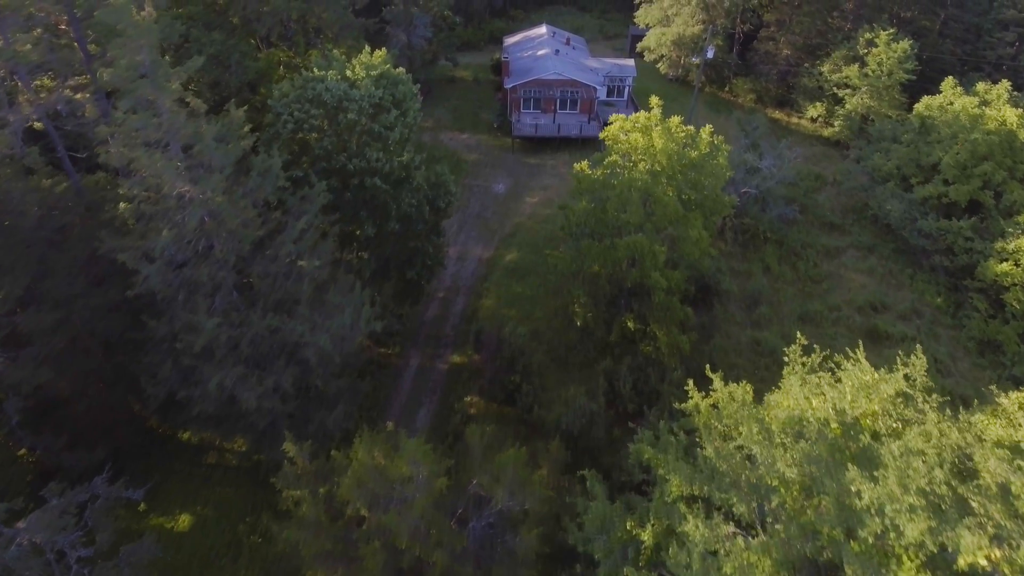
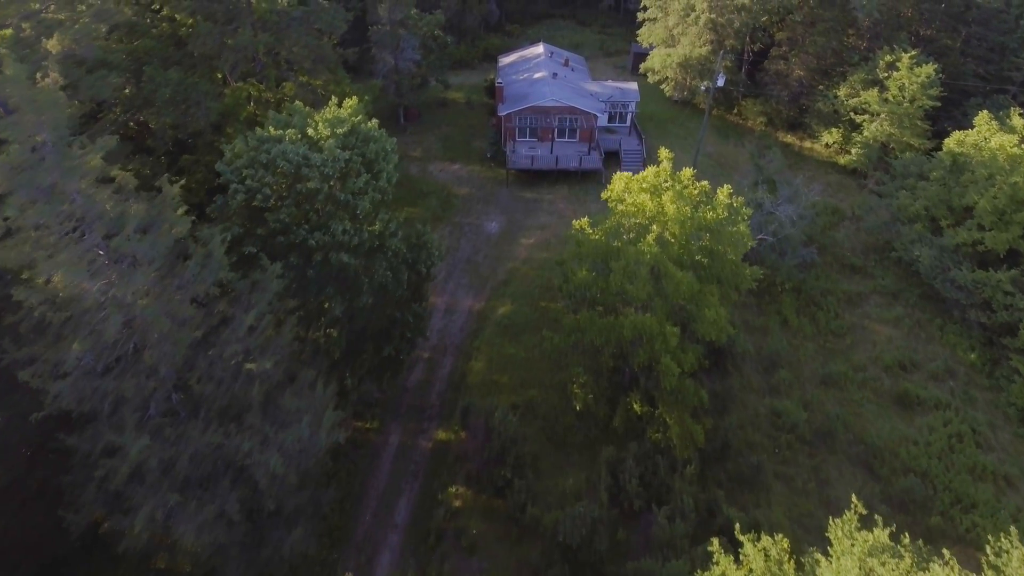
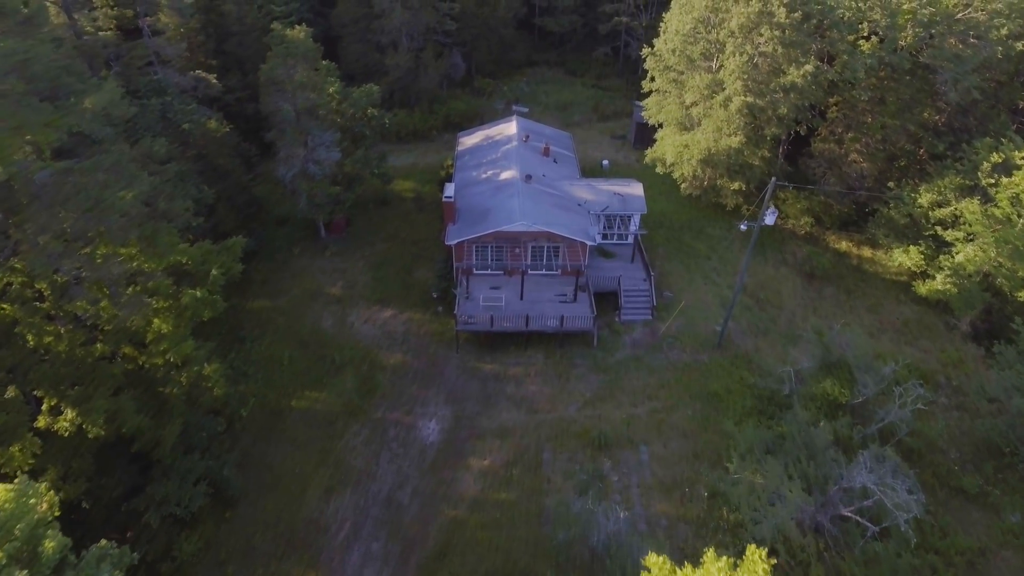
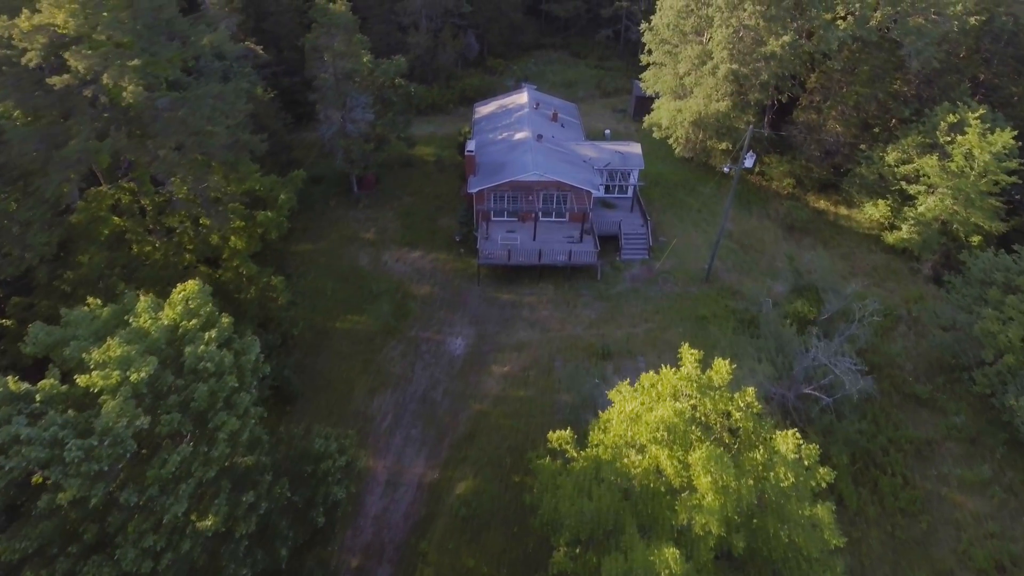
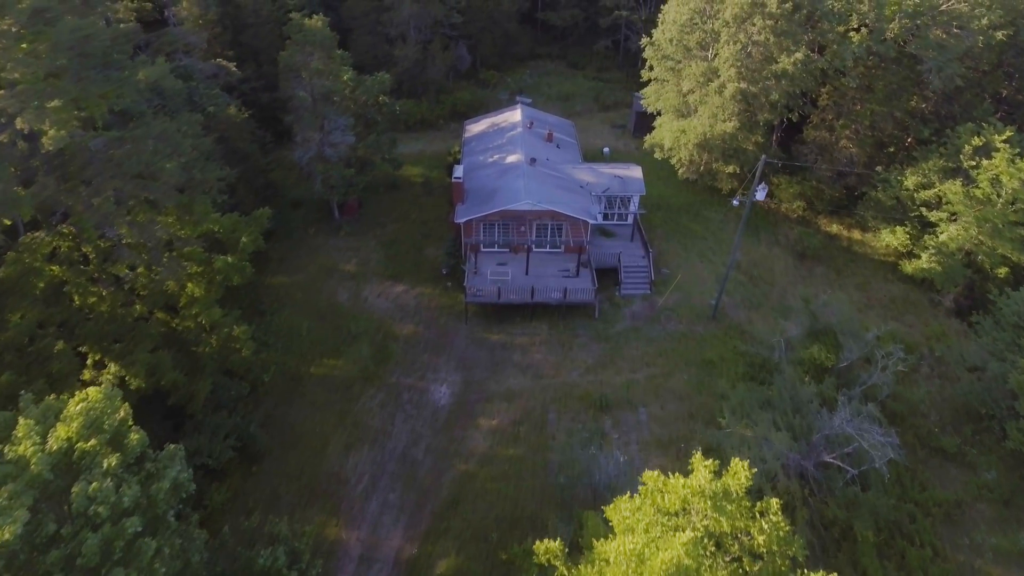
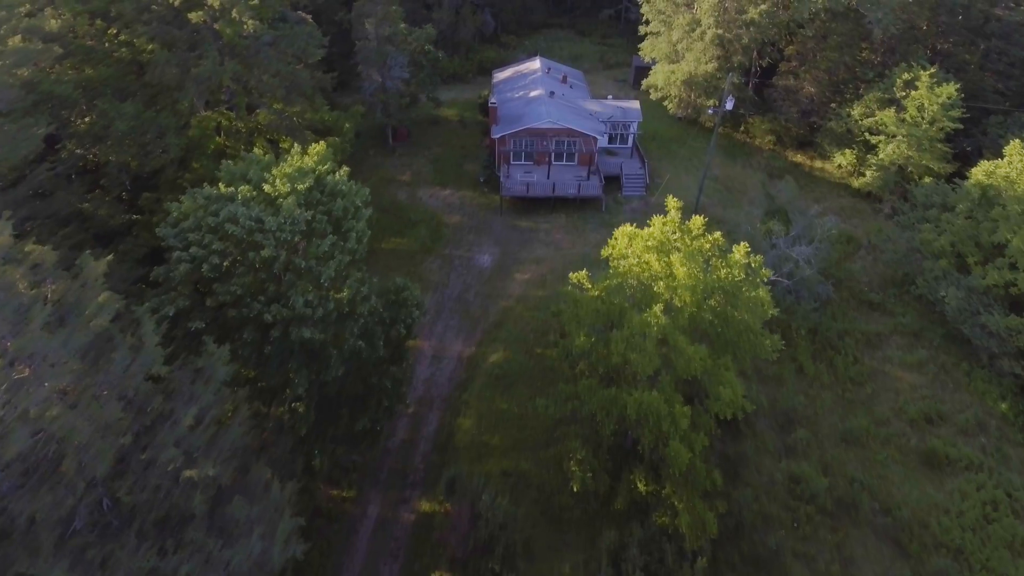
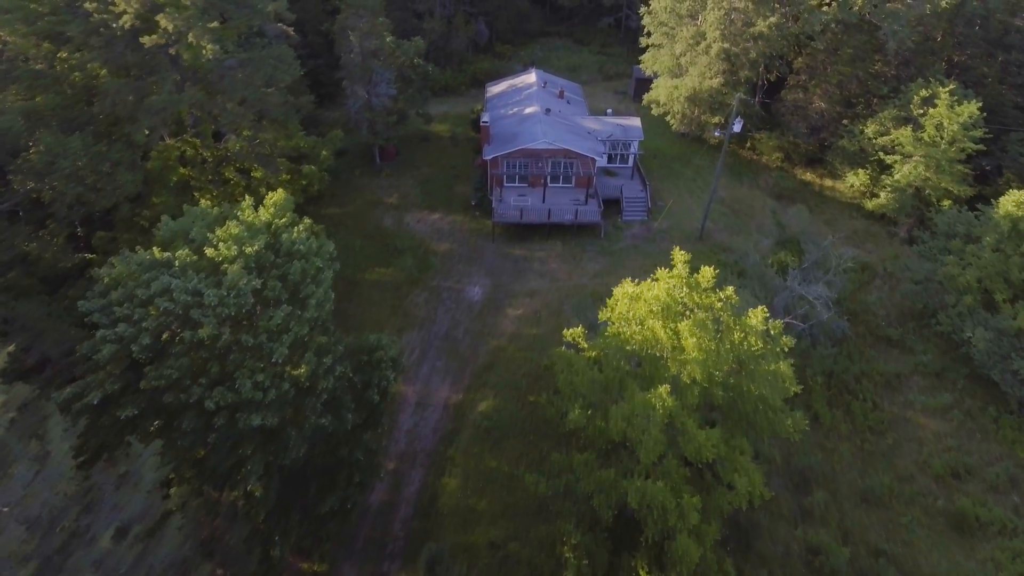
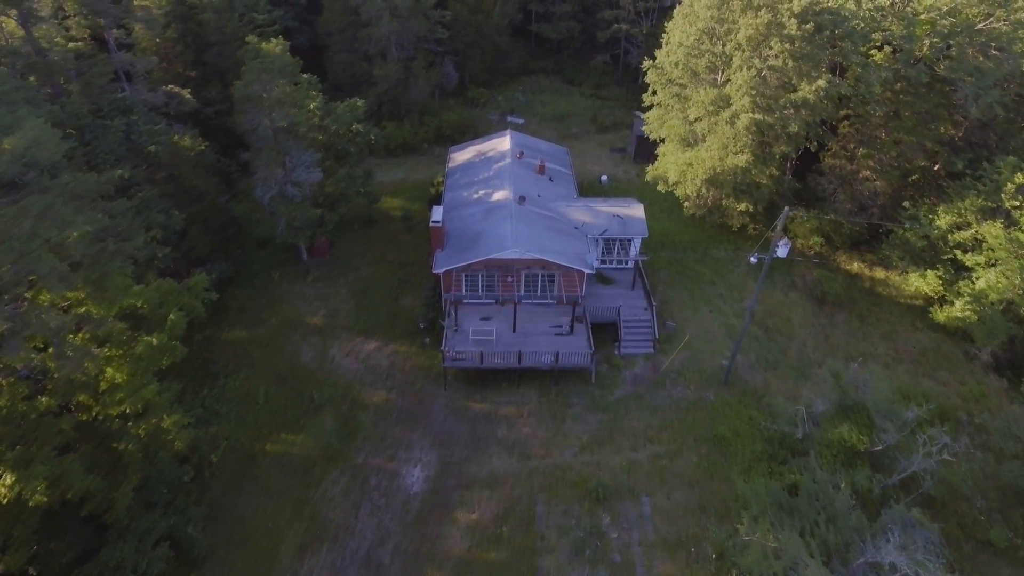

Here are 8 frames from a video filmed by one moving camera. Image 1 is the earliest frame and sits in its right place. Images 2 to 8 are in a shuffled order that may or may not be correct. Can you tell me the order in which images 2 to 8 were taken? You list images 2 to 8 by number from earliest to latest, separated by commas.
2, 6, 7, 4, 5, 3, 8
